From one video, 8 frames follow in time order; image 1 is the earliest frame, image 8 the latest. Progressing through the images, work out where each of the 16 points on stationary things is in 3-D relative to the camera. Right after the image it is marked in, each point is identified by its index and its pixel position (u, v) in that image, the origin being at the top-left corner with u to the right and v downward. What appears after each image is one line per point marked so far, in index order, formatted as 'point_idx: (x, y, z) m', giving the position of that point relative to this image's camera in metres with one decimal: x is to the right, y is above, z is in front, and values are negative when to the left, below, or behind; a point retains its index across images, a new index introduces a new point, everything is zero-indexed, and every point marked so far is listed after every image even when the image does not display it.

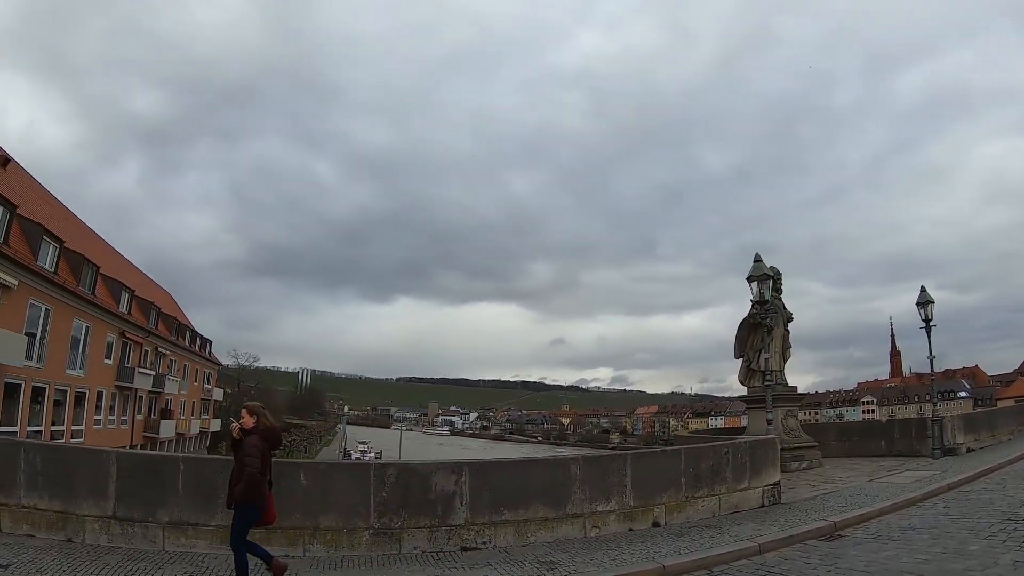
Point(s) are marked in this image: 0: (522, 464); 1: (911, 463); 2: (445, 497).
0: (+0.2, -2.2, +7.2) m
1: (+8.2, -3.6, +12.2) m
2: (-0.7, -2.6, +7.4) m
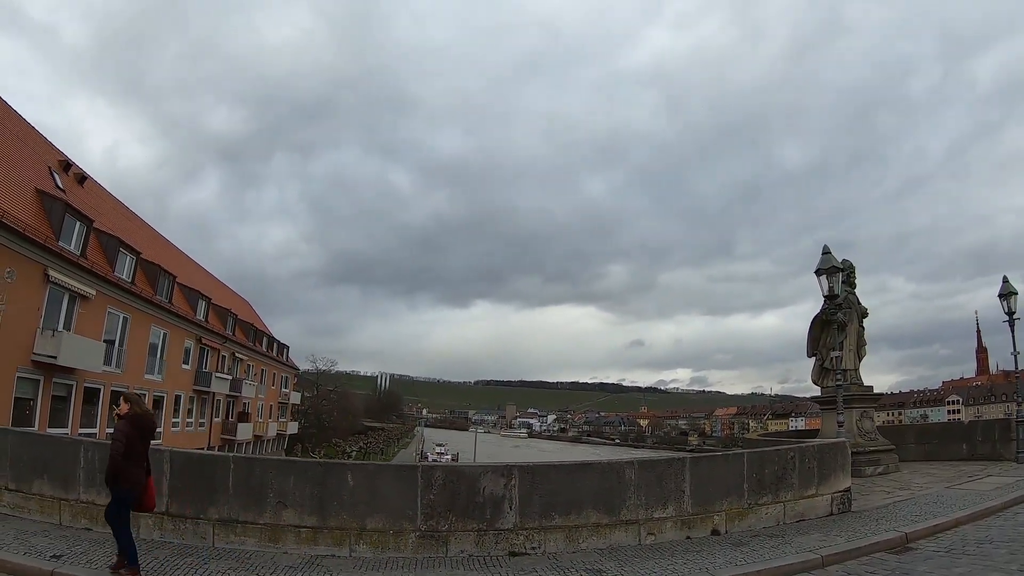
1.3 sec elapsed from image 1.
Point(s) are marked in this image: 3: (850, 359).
0: (+0.7, -2.1, +7.0) m
1: (+9.3, -3.4, +11.0) m
2: (-0.1, -2.6, +7.2) m
3: (+6.5, -1.4, +11.5) m
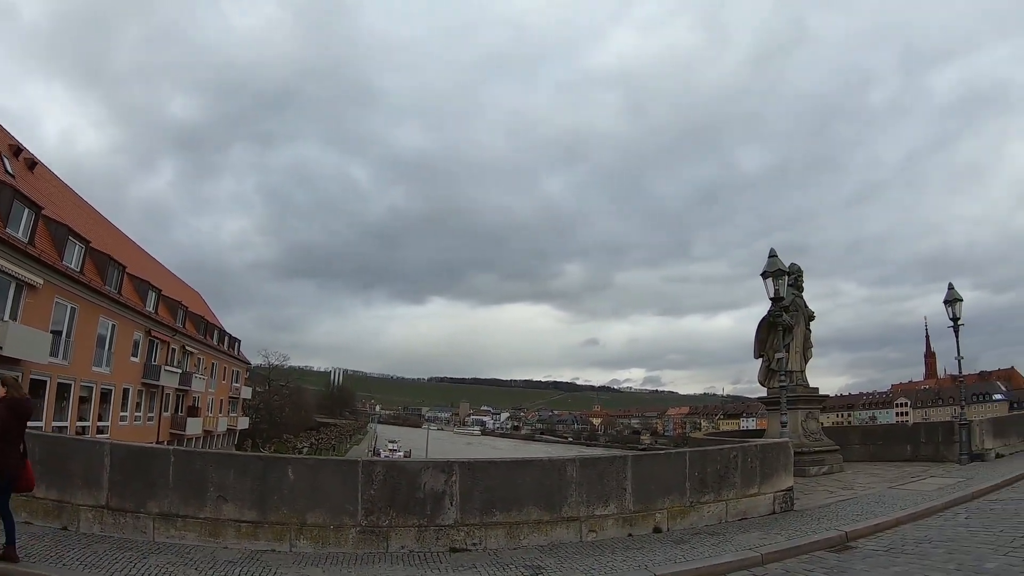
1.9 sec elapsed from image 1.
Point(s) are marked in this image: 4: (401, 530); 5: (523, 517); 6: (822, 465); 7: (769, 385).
0: (0.0, -2.0, +6.8) m
1: (+8.3, -3.5, +11.4) m
2: (-0.8, -2.4, +7.0) m
3: (+5.5, -1.5, +11.6) m
4: (-1.2, -2.8, +7.0) m
5: (+0.1, -2.6, +6.7) m
6: (+5.8, -3.3, +11.0) m
7: (+5.0, -1.9, +11.7) m
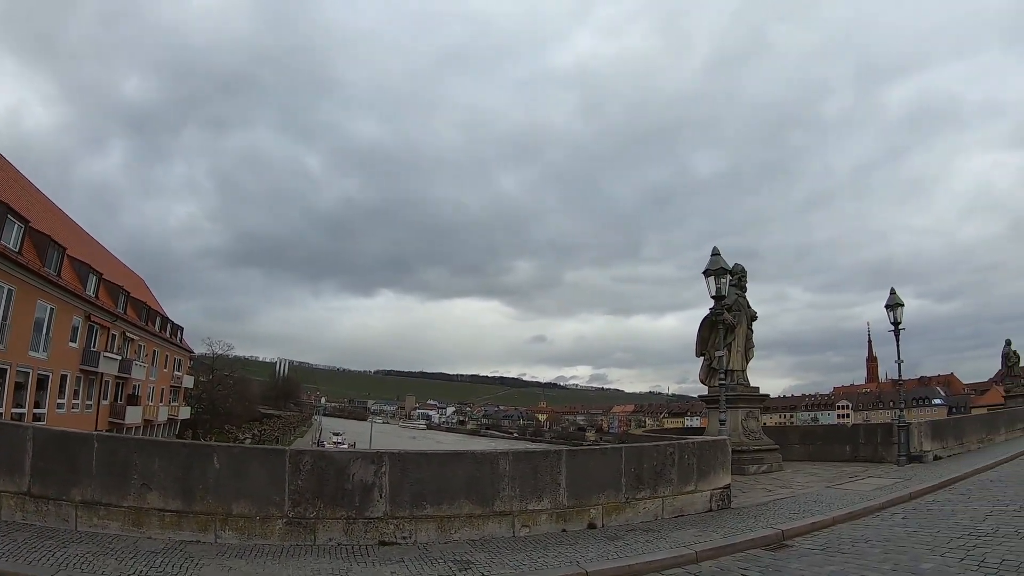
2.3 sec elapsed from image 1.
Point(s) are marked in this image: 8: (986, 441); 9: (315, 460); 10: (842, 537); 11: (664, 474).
0: (-0.8, -1.8, +6.3) m
1: (+7.0, -3.5, +11.5) m
2: (-1.6, -2.2, +6.4) m
3: (+4.3, -1.4, +11.5) m
4: (-2.0, -2.5, +6.4) m
5: (-0.7, -2.3, +6.2) m
6: (+4.6, -3.2, +10.9) m
7: (+3.8, -1.9, +11.5) m
8: (+12.6, -4.0, +15.5) m
9: (-2.2, -1.9, +6.5) m
10: (+3.6, -2.7, +6.4) m
11: (+1.8, -2.2, +6.9) m
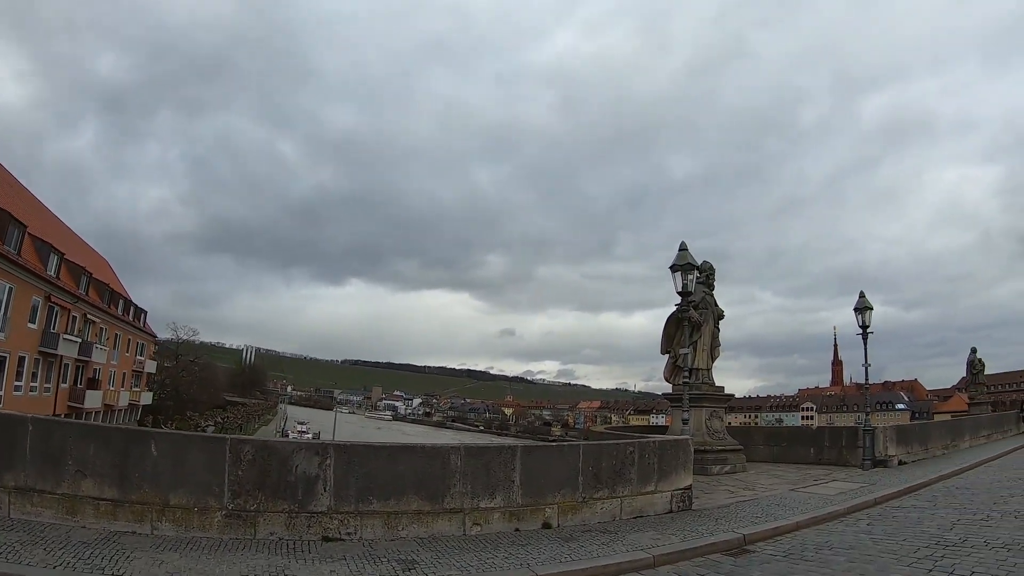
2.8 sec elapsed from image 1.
0: (-1.2, -1.6, +5.9) m
1: (+6.3, -3.6, +11.4) m
2: (-2.1, -1.9, +5.9) m
3: (+3.7, -1.3, +11.3) m
4: (-2.5, -2.3, +5.9) m
5: (-1.2, -2.1, +5.8) m
6: (+3.9, -3.2, +10.7) m
7: (+3.1, -1.8, +11.3) m
8: (+11.6, -4.3, +15.7) m
9: (-2.7, -1.6, +6.0) m
10: (+3.1, -2.7, +6.2) m
11: (+1.3, -2.1, +6.6) m
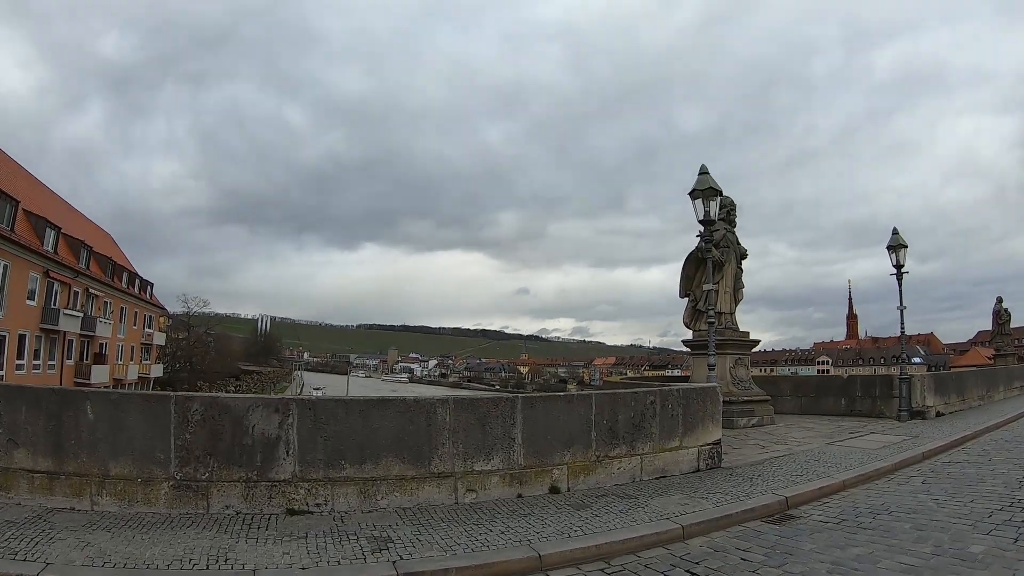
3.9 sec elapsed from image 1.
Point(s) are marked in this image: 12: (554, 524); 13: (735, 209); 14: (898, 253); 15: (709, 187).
0: (-1.2, -1.0, +5.0) m
1: (+6.4, -2.4, +10.5) m
2: (-2.1, -1.3, +5.1) m
3: (+3.7, -0.3, +10.3) m
4: (-2.5, -1.7, +5.1) m
5: (-1.2, -1.5, +4.9) m
6: (+4.0, -2.1, +9.8) m
7: (+3.2, -0.7, +10.3) m
8: (+11.9, -2.7, +14.7) m
9: (-2.7, -1.1, +5.2) m
10: (+3.1, -2.0, +5.3) m
11: (+1.3, -1.4, +5.7) m
12: (+0.3, -1.8, +4.5) m
13: (+4.2, +1.4, +10.9) m
14: (+8.0, +0.7, +12.2) m
15: (+2.5, +1.3, +7.5) m
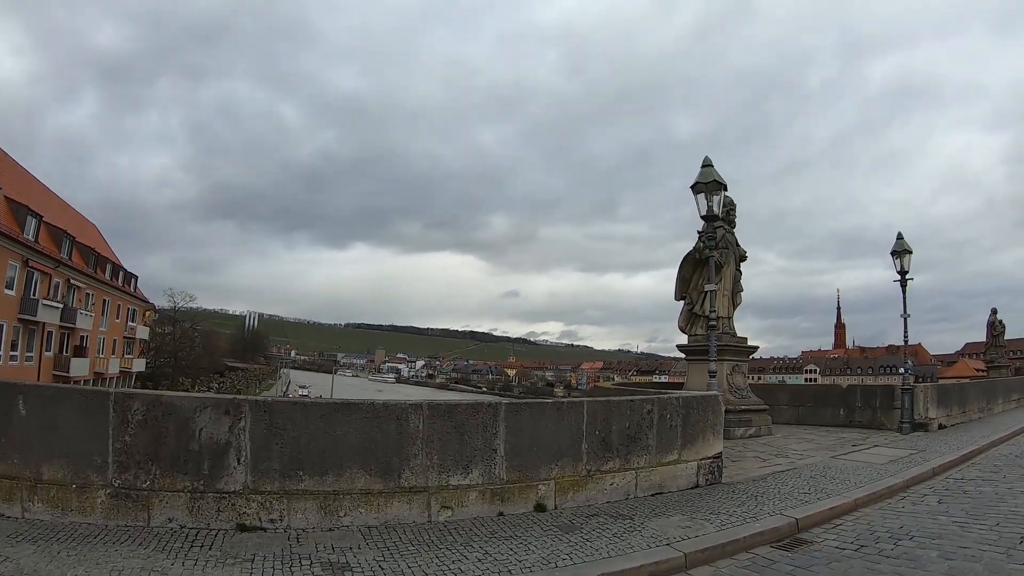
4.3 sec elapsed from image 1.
0: (-1.4, -0.9, +4.4) m
1: (+6.2, -2.5, +10.0) m
2: (-2.3, -1.2, +4.5) m
3: (+3.5, -0.3, +9.8) m
4: (-2.6, -1.6, +4.5) m
5: (-1.3, -1.5, +4.4) m
6: (+3.8, -2.2, +9.3) m
7: (+3.0, -0.8, +9.8) m
8: (+11.5, -2.9, +14.3) m
9: (-2.8, -0.9, +4.6) m
10: (+3.0, -2.0, +4.8) m
11: (+1.1, -1.3, +5.2) m
12: (+0.2, -1.7, +4.0) m
13: (+4.0, +1.4, +10.4) m
14: (+7.8, +0.6, +11.8) m
15: (+2.4, +1.3, +7.0) m
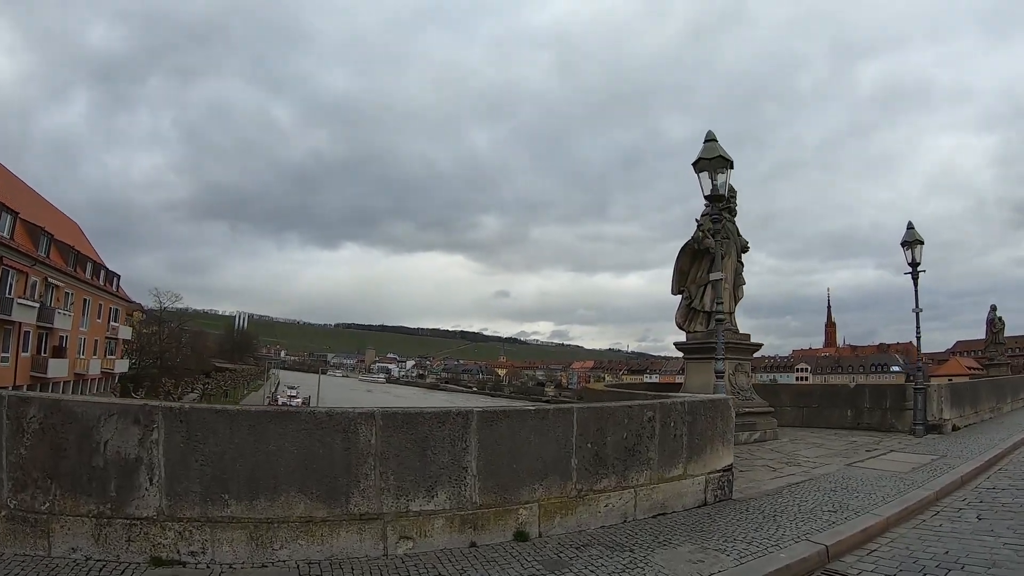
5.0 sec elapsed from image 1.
0: (-1.5, -0.8, +3.6) m
1: (+5.9, -2.4, +9.3) m
2: (-2.4, -1.1, +3.7) m
3: (+3.3, -0.2, +9.1) m
4: (-2.8, -1.5, +3.7) m
5: (-1.5, -1.4, +3.6) m
6: (+3.5, -2.1, +8.6) m
7: (+2.8, -0.6, +9.1) m
8: (+11.3, -2.8, +13.7) m
9: (-3.0, -0.8, +3.8) m
10: (+2.8, -1.9, +4.1) m
11: (+1.0, -1.2, +4.4) m
12: (0.0, -1.6, +3.2) m
13: (+3.8, +1.5, +9.7) m
14: (+7.6, +0.7, +11.1) m
15: (+2.2, +1.4, +6.3) m
